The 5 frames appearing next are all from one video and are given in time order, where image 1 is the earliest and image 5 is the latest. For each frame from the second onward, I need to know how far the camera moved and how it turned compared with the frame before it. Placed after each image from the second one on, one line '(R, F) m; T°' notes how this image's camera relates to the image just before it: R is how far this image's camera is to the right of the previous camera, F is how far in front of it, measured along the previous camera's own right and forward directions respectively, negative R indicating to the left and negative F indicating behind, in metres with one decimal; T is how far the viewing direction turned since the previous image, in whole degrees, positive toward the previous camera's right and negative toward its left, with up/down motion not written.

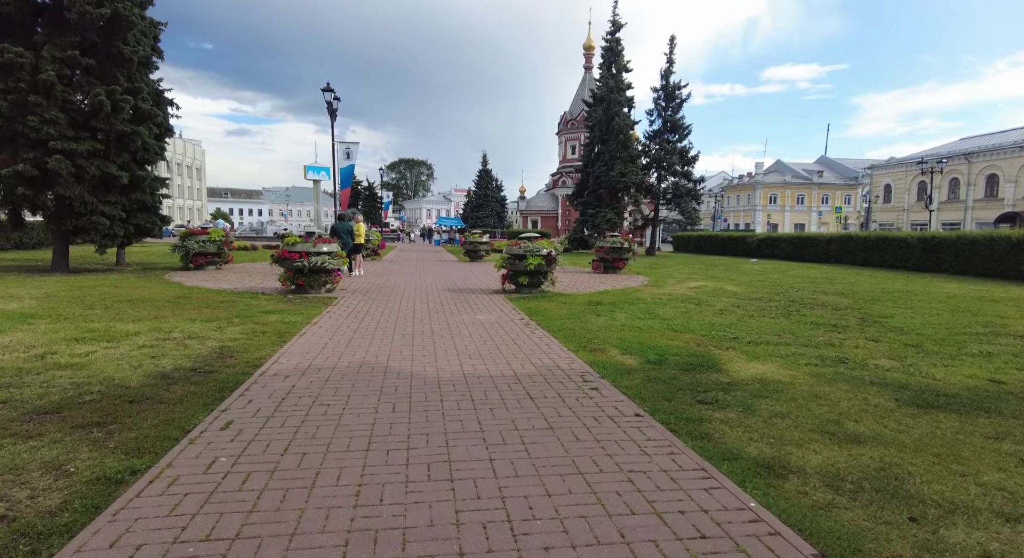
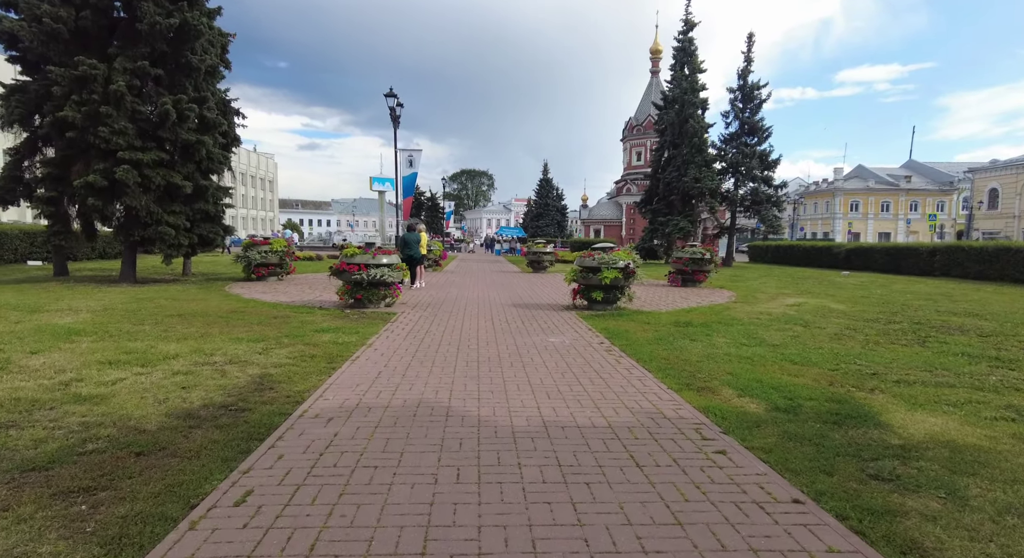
(-0.3, +1.2) m; -6°
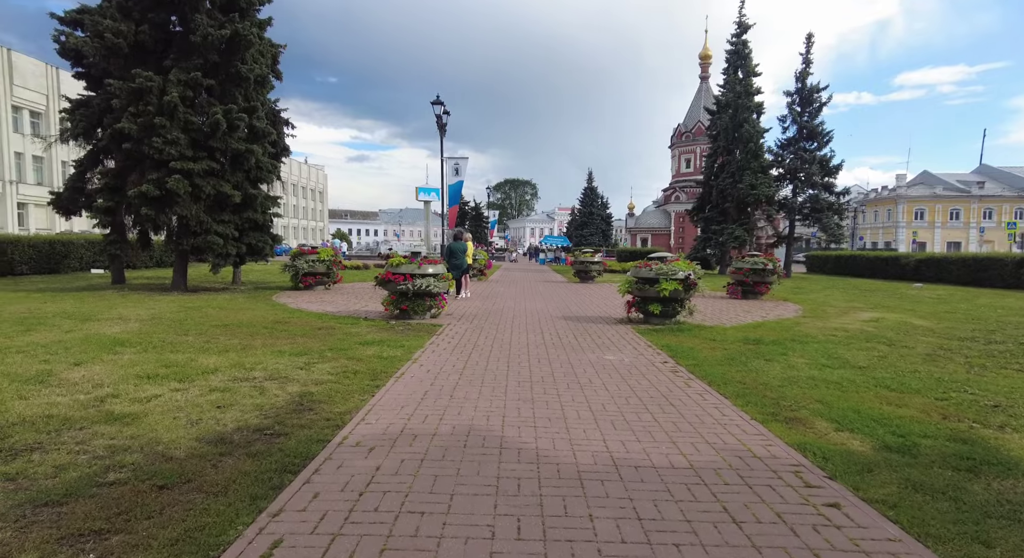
(-0.1, +0.5) m; -4°
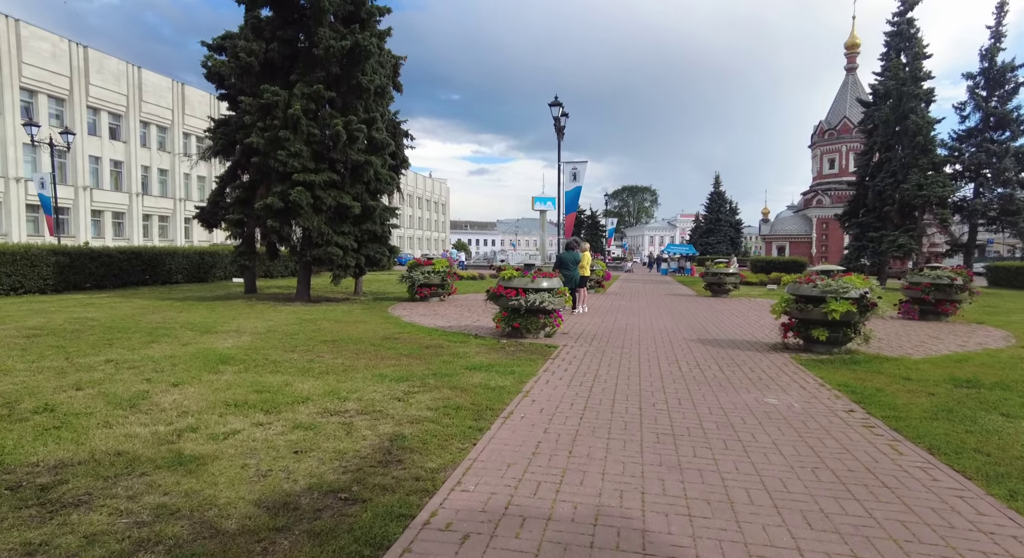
(-0.2, +1.2) m; -11°
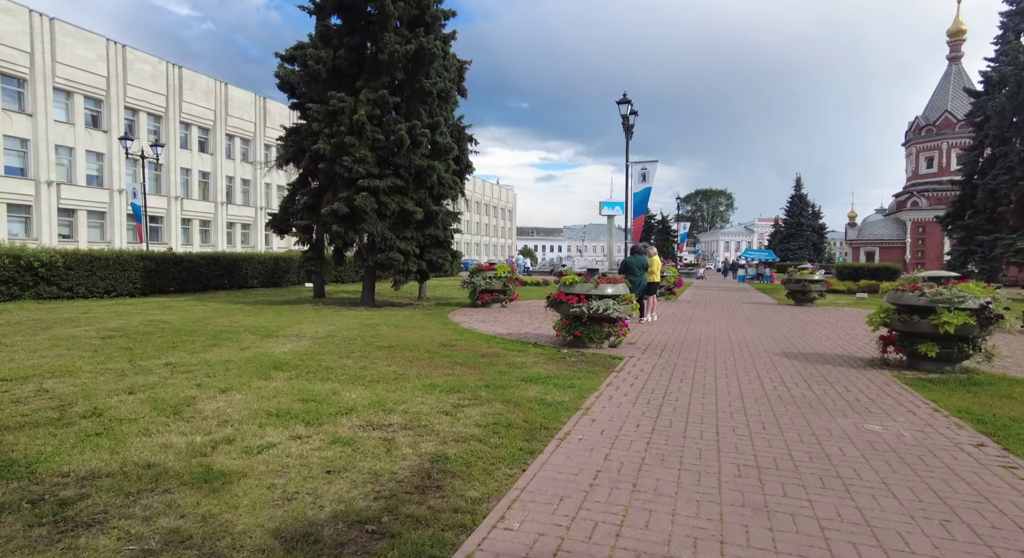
(+0.1, +0.5) m; -7°
